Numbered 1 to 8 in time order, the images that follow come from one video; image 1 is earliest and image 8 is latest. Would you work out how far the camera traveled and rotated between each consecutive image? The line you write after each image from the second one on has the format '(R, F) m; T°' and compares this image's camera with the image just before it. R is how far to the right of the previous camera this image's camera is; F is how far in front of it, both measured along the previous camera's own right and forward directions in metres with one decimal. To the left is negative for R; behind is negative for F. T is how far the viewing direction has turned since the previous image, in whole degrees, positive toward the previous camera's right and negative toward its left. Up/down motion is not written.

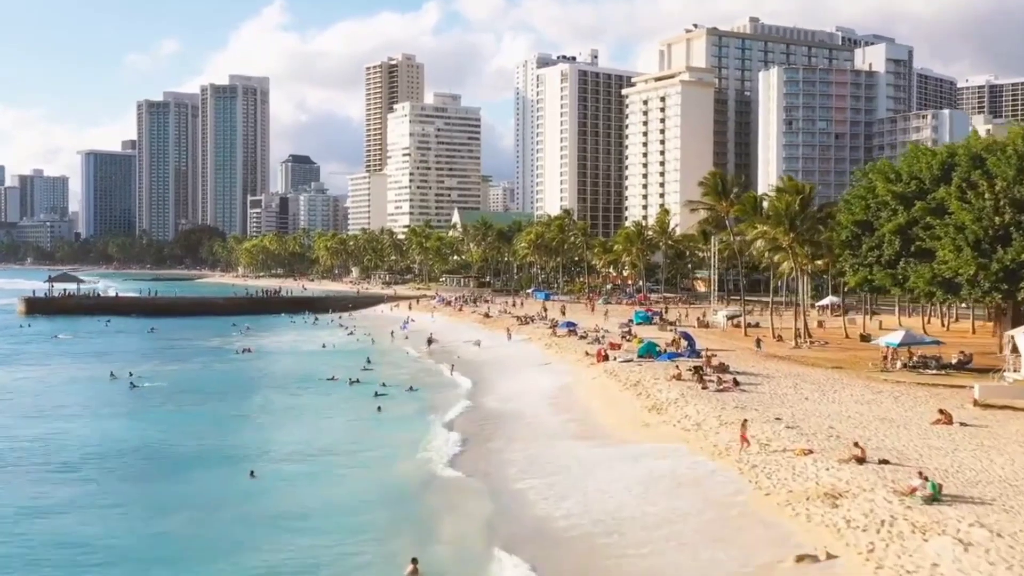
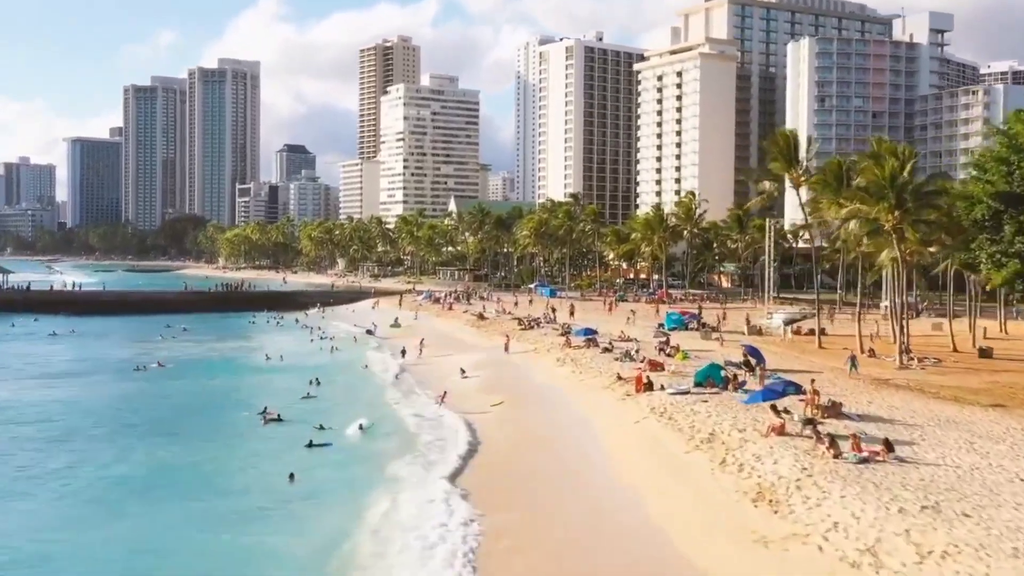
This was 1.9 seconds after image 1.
(-0.1, +16.8) m; 0°
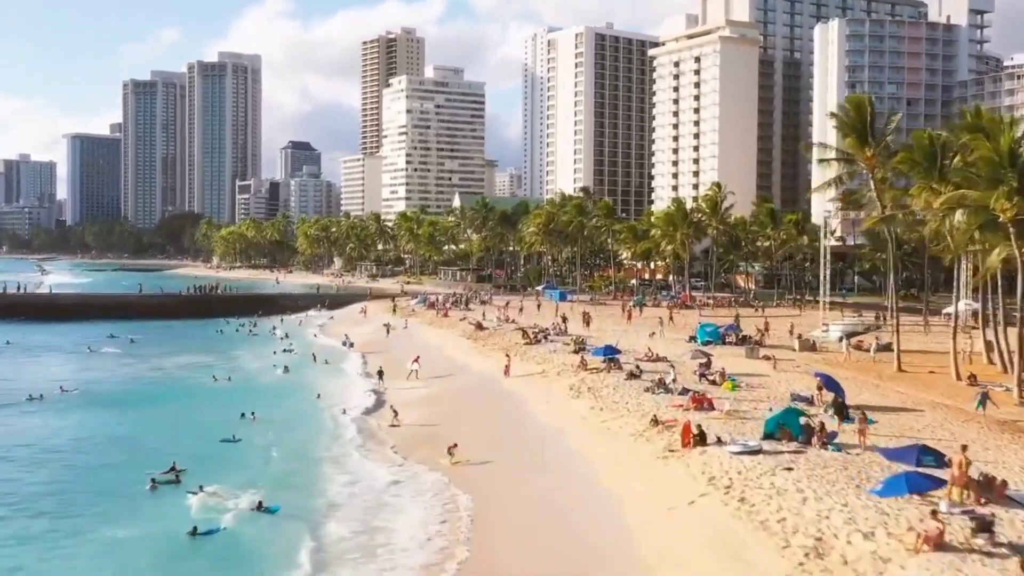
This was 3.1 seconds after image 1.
(+0.2, +10.6) m; 0°
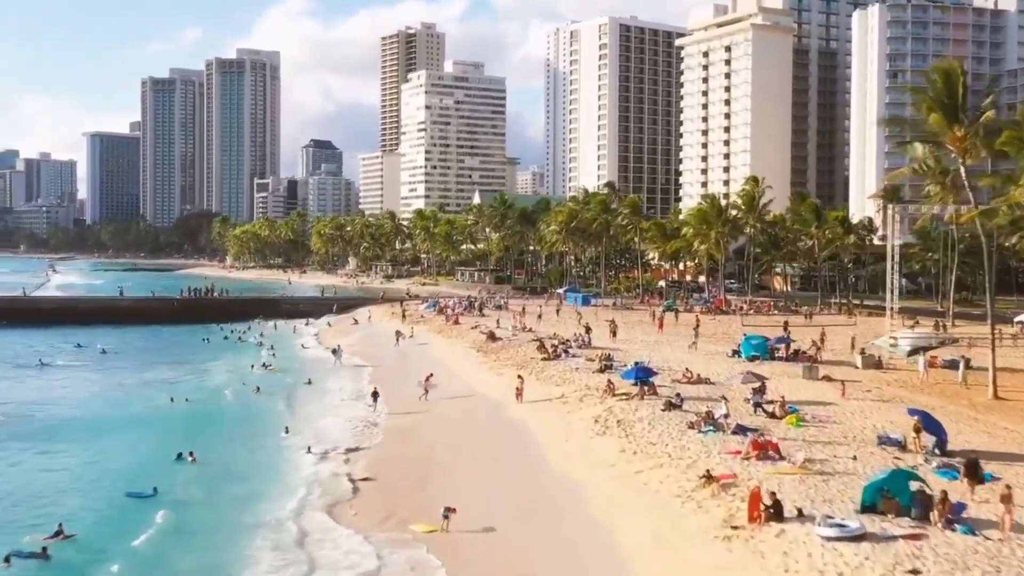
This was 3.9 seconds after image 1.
(+0.3, +7.2) m; -1°
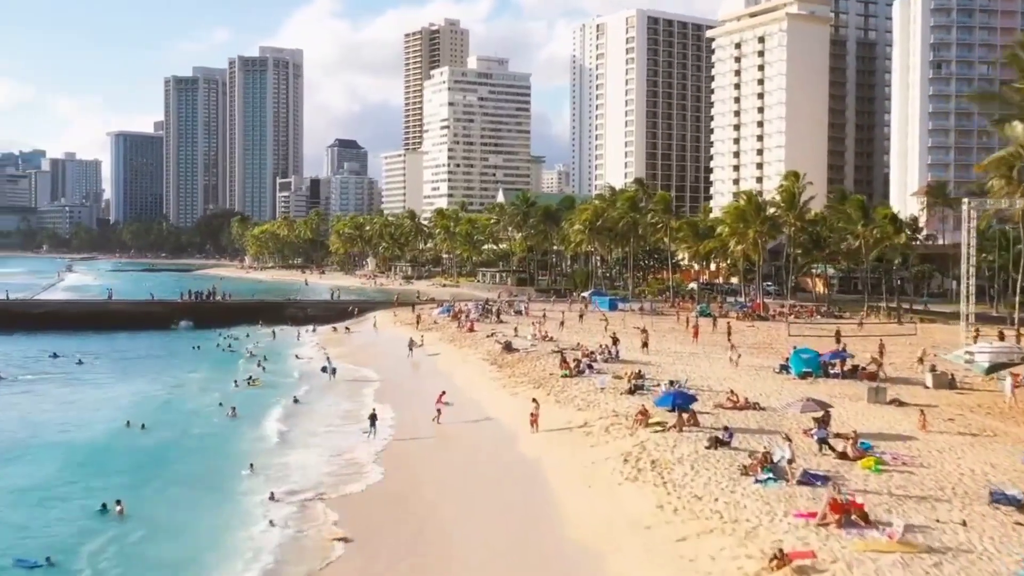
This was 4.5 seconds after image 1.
(+0.3, +5.7) m; -1°
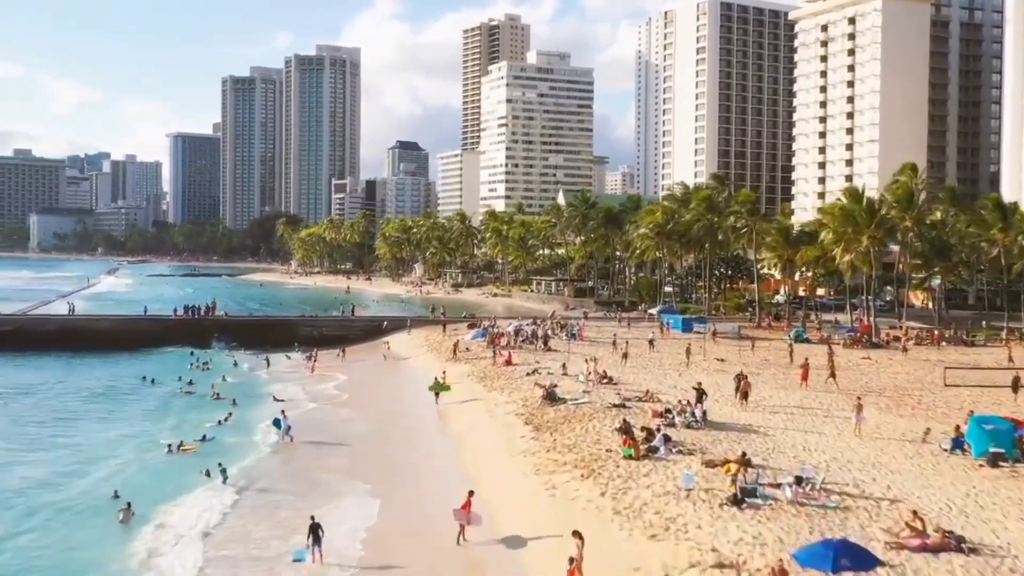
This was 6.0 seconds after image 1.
(+0.6, +13.5) m; -3°
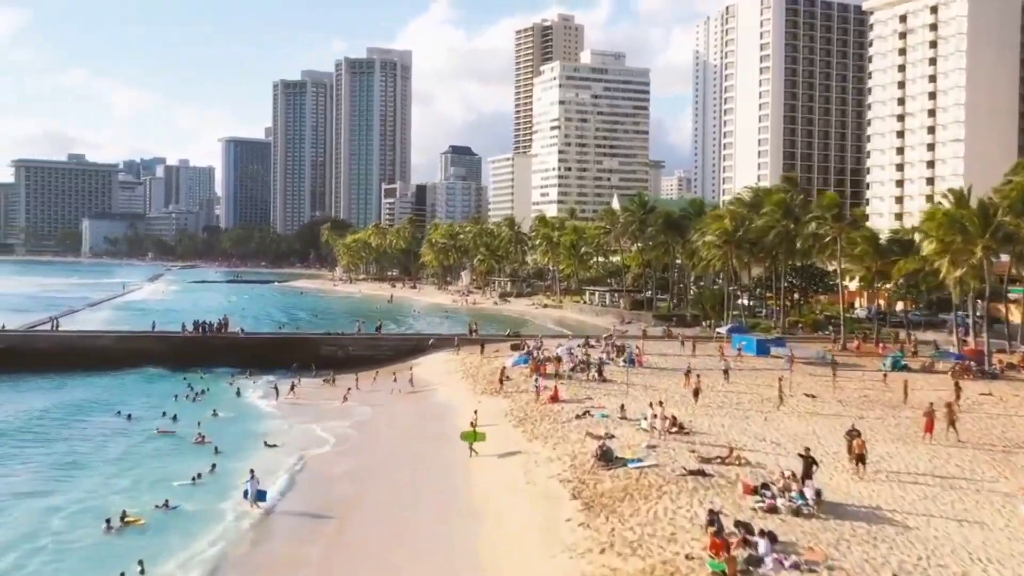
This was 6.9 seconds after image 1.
(+0.2, +8.2) m; -3°
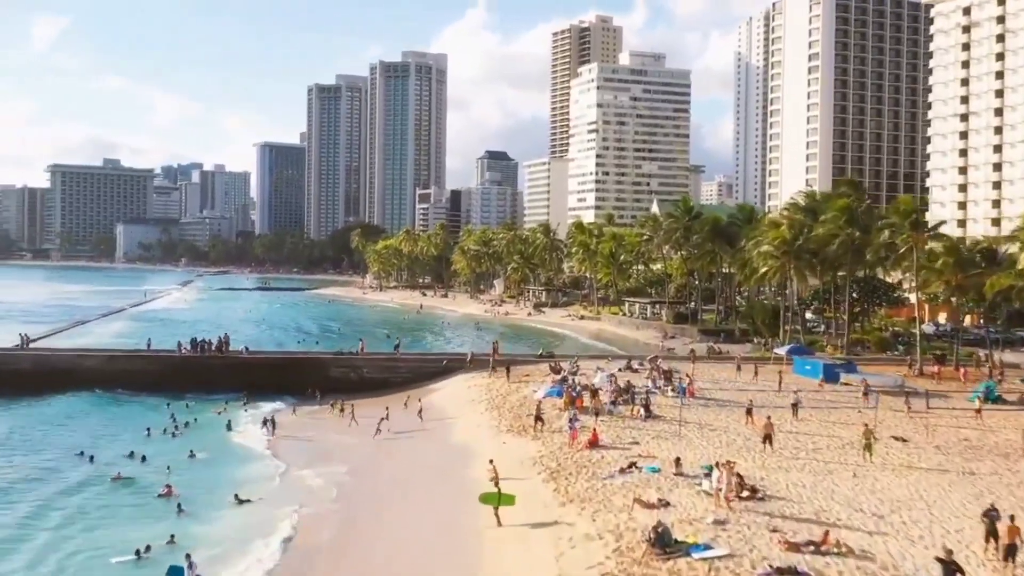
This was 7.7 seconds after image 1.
(+0.2, +6.6) m; -2°
